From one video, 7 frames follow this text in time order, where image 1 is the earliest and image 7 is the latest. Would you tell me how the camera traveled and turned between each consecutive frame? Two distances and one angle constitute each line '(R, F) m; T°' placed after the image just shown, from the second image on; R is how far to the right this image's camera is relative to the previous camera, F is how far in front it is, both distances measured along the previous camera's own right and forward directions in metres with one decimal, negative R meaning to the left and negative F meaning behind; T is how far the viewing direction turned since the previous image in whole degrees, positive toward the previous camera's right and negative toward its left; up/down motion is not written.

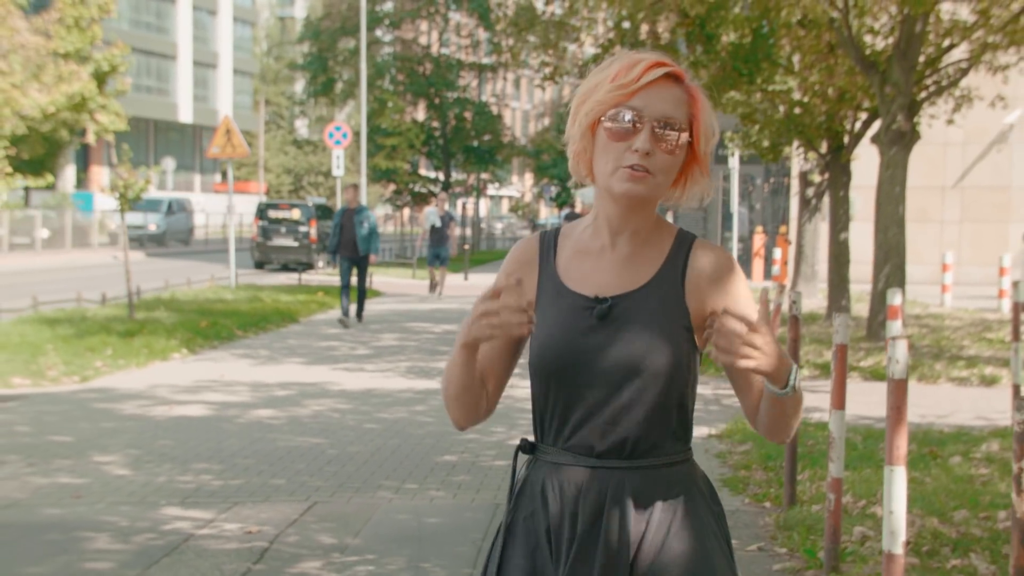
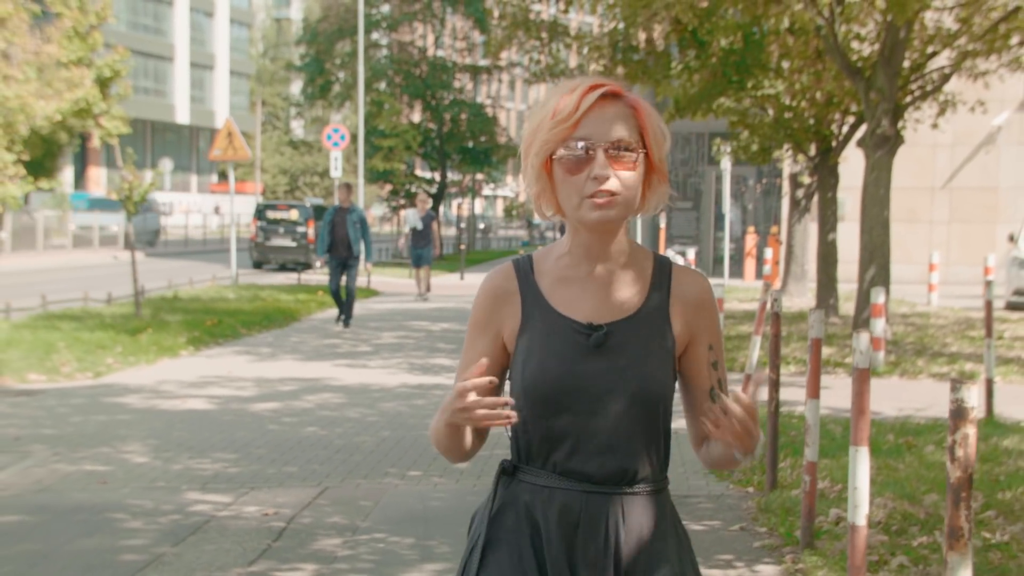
(0.0, -0.5) m; 0°
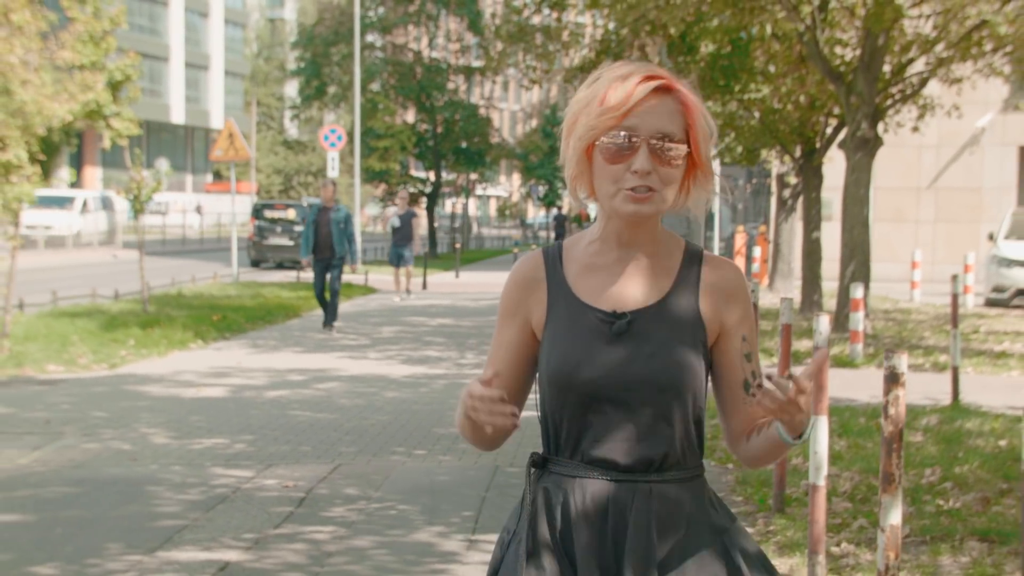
(0.0, -0.6) m; 0°
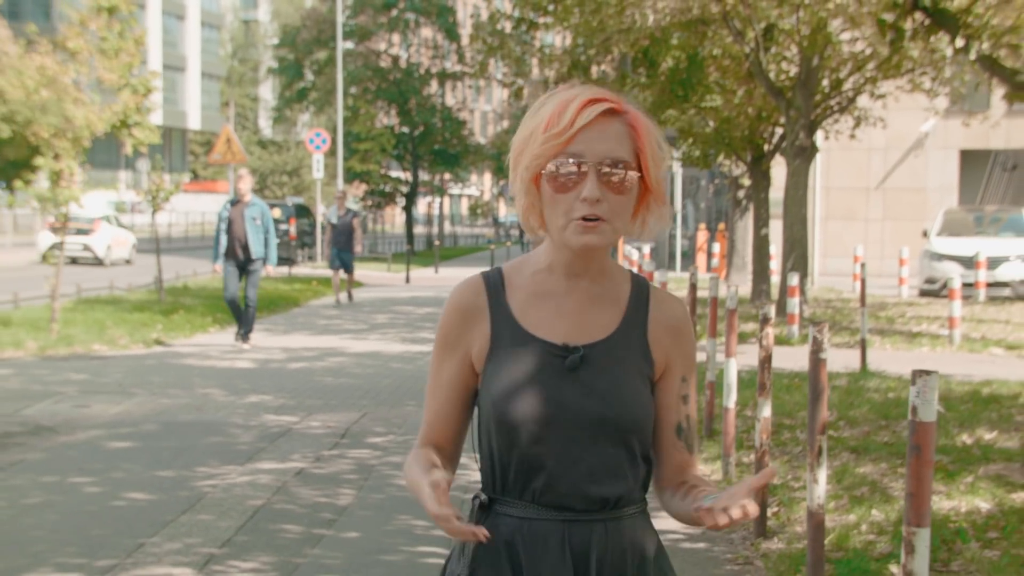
(-0.2, -2.1) m; +1°
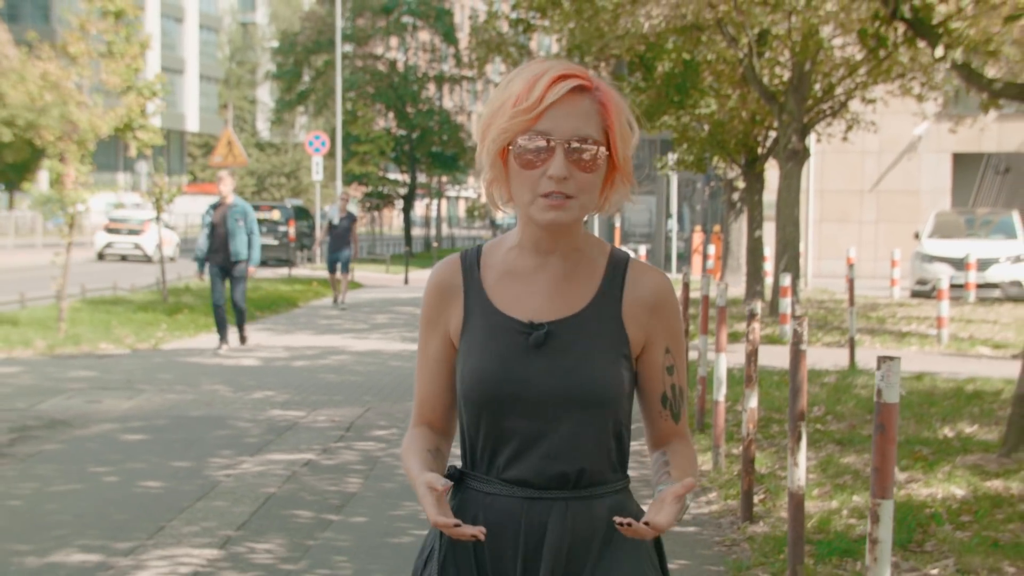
(0.0, -0.3) m; 0°
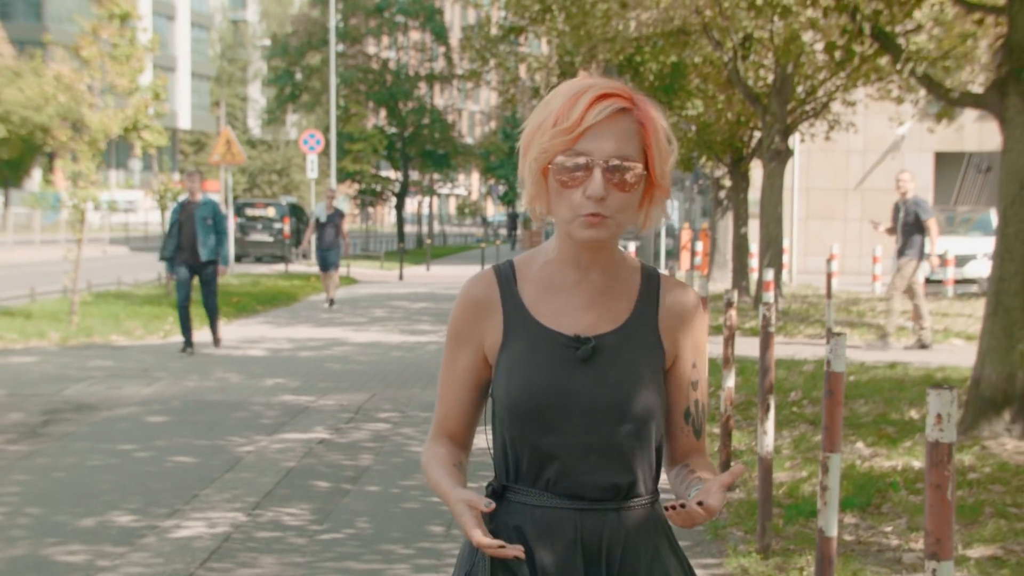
(-0.1, -0.7) m; 0°
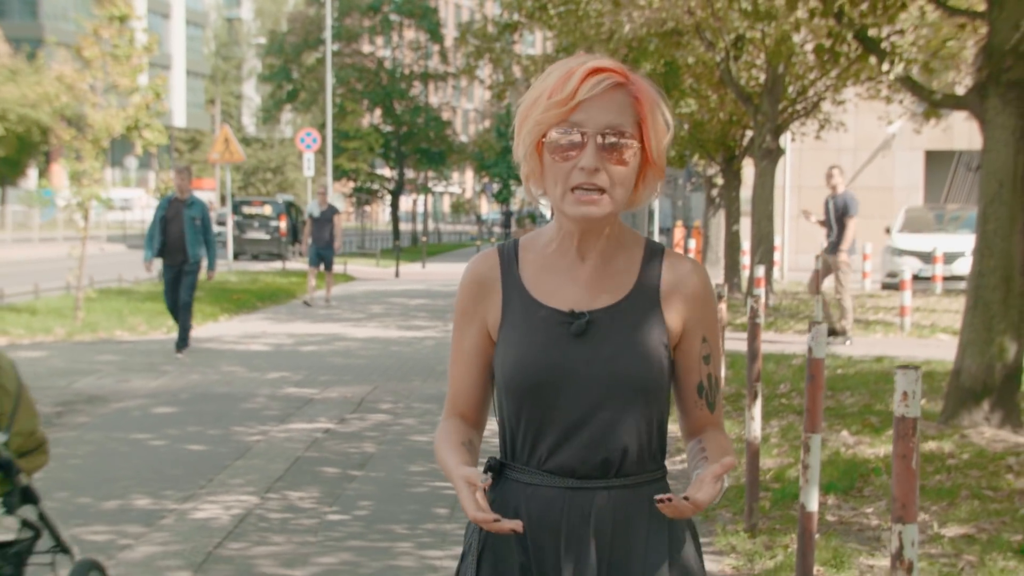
(0.0, -0.3) m; 0°
